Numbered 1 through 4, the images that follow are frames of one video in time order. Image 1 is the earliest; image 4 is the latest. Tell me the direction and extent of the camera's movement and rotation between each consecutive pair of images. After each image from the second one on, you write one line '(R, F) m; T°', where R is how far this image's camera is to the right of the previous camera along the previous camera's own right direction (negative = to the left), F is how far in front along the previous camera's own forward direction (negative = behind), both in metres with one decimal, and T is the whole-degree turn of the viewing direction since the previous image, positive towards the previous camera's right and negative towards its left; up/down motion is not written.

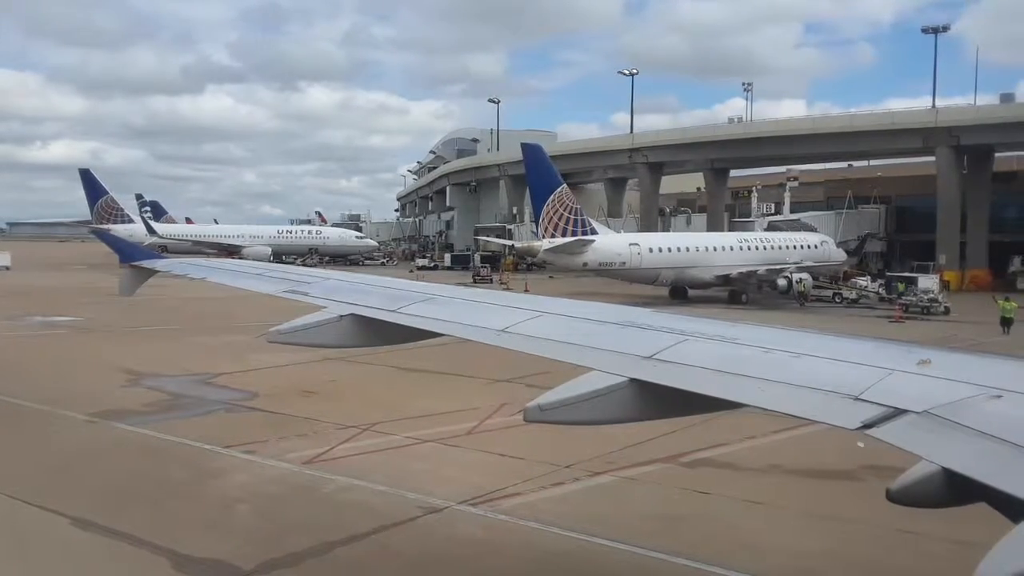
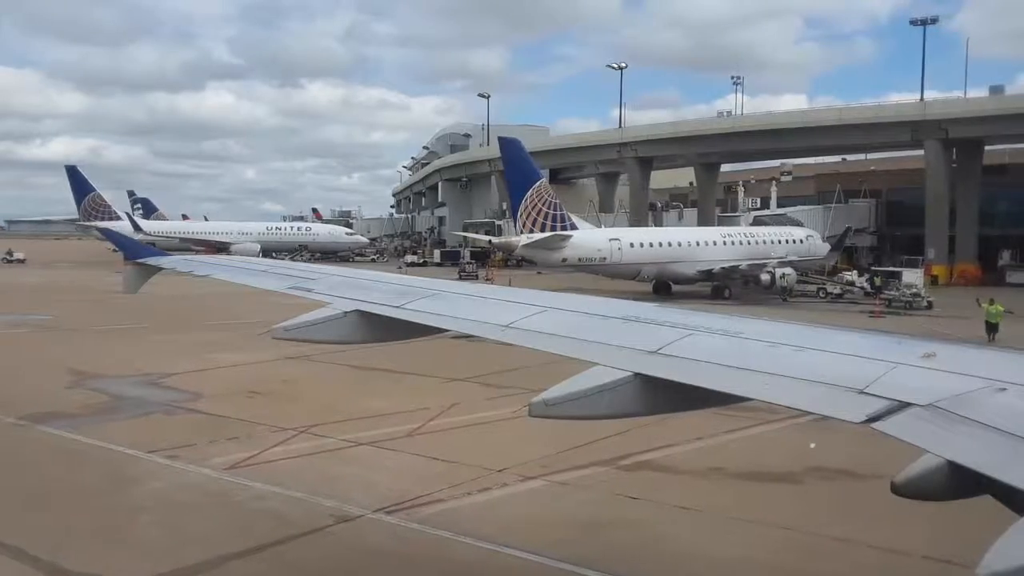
(+0.9, +0.3) m; 0°
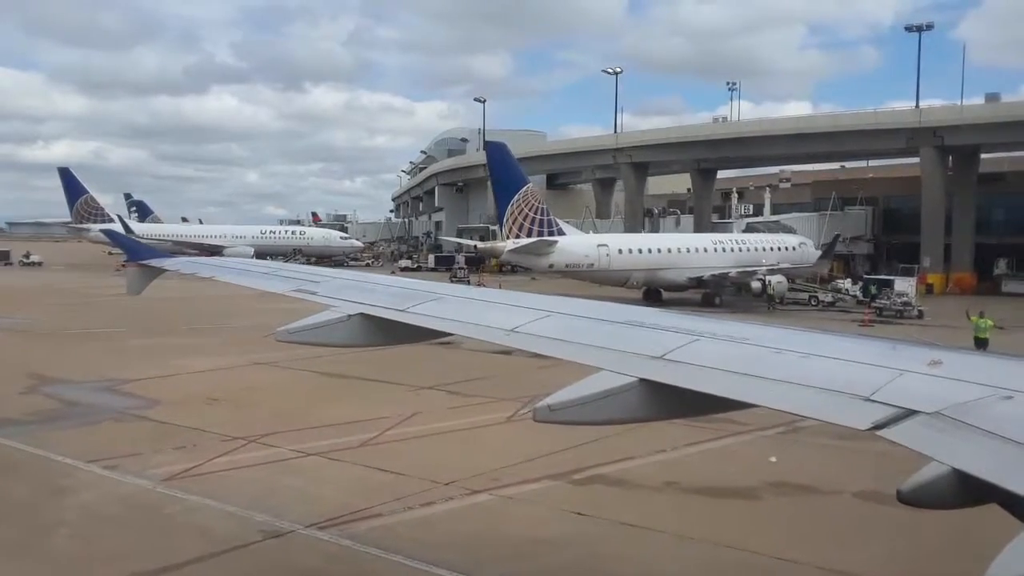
(+0.6, +0.3) m; 0°
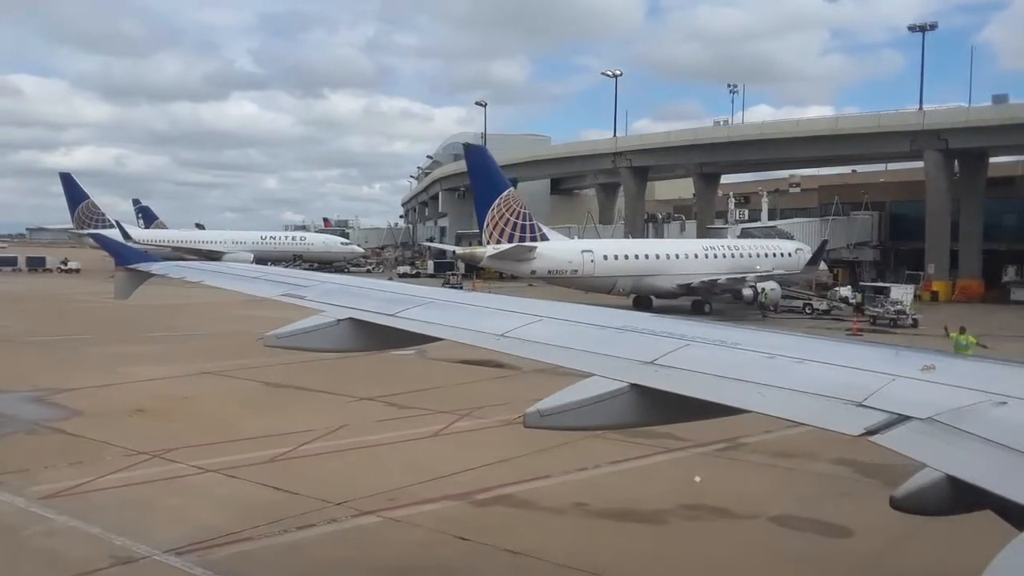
(+1.4, +0.6) m; -1°
